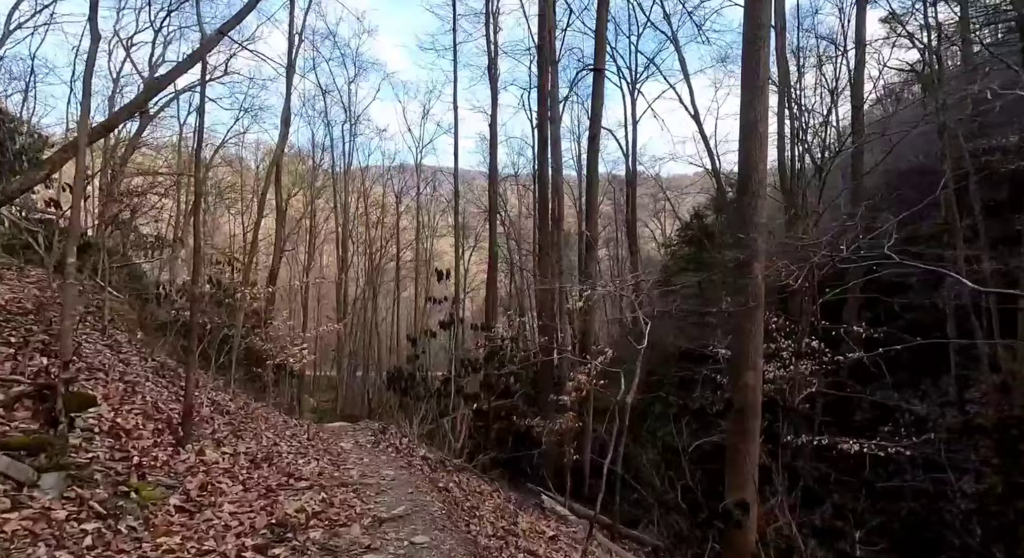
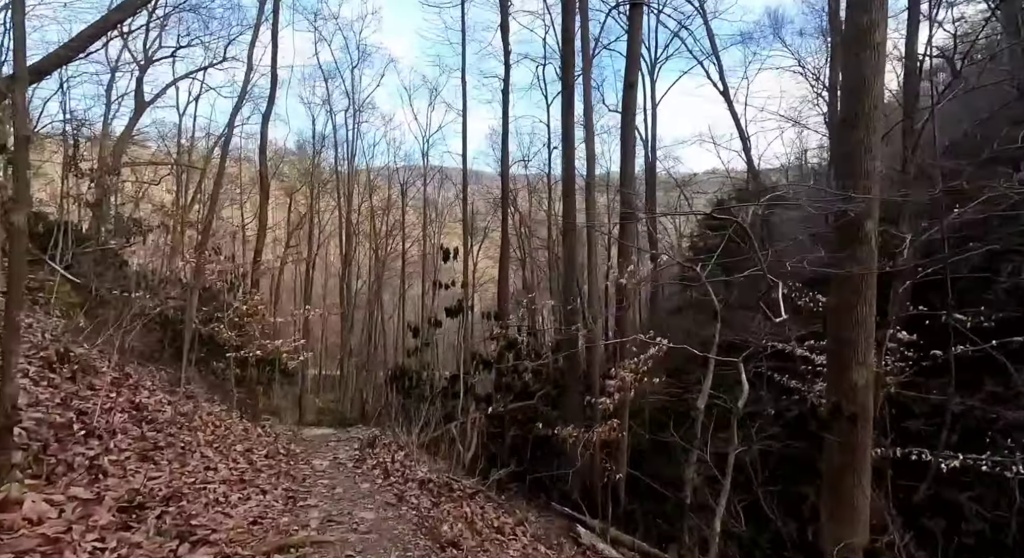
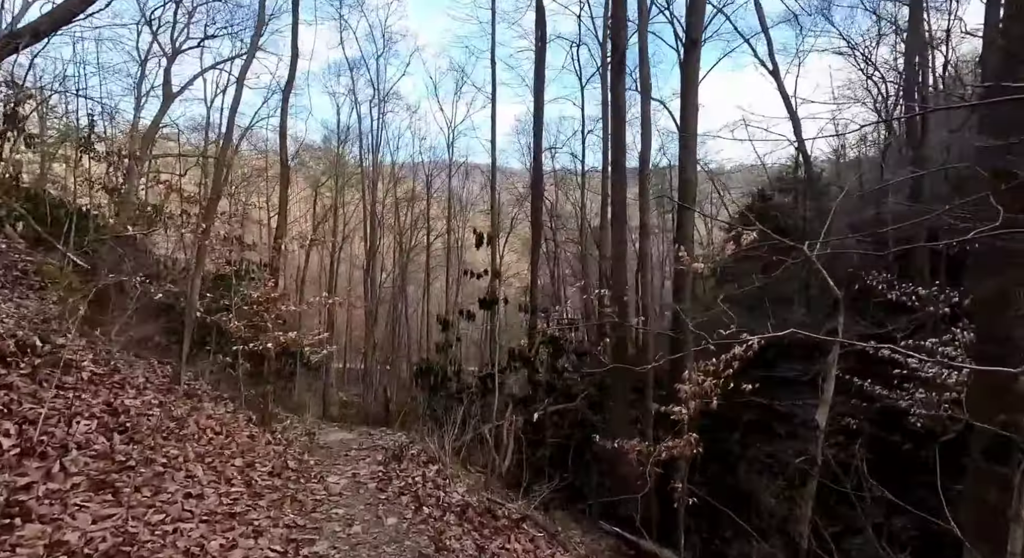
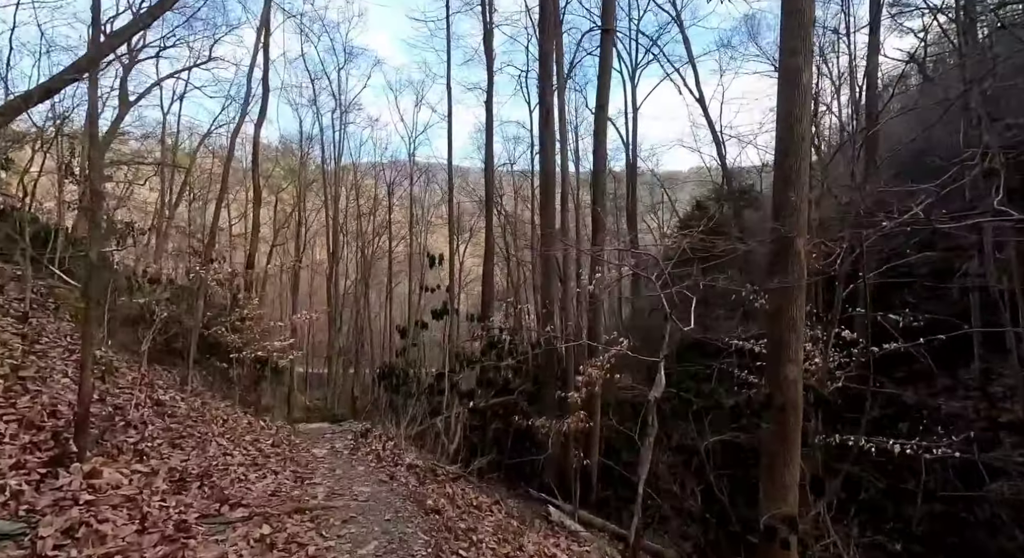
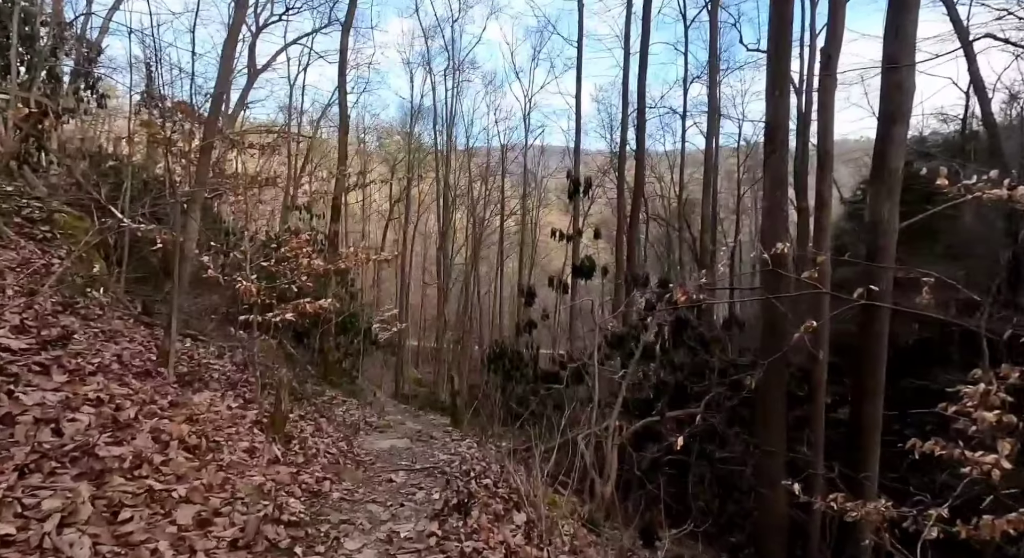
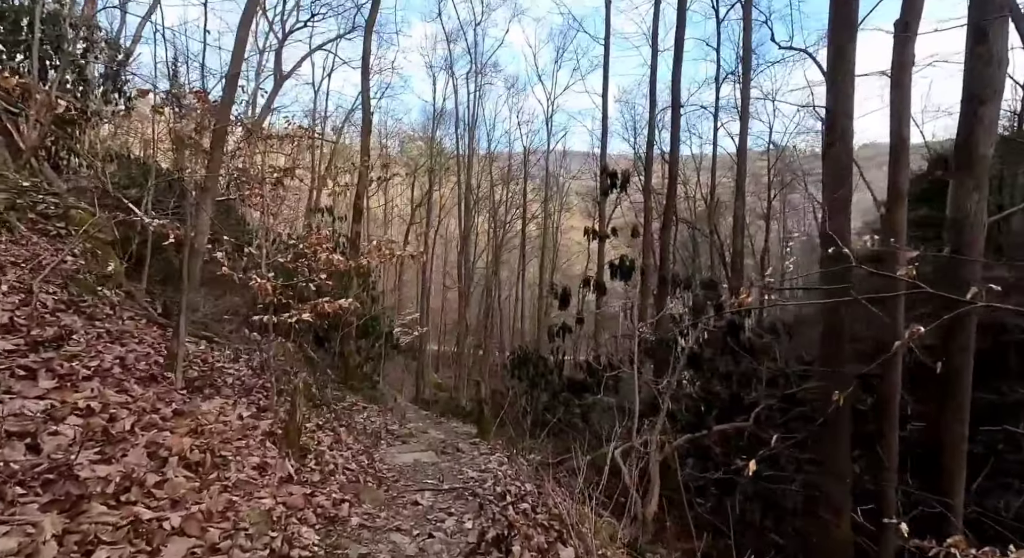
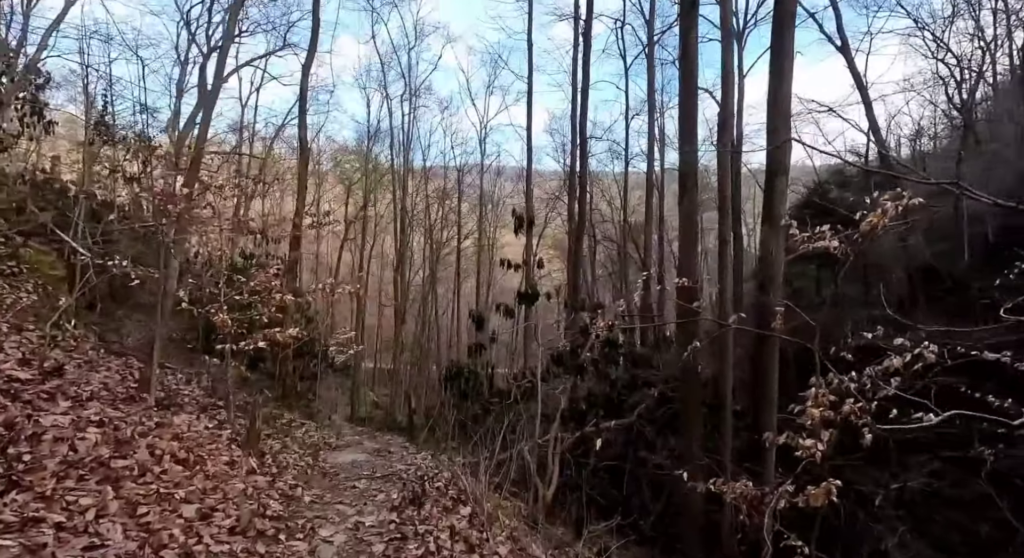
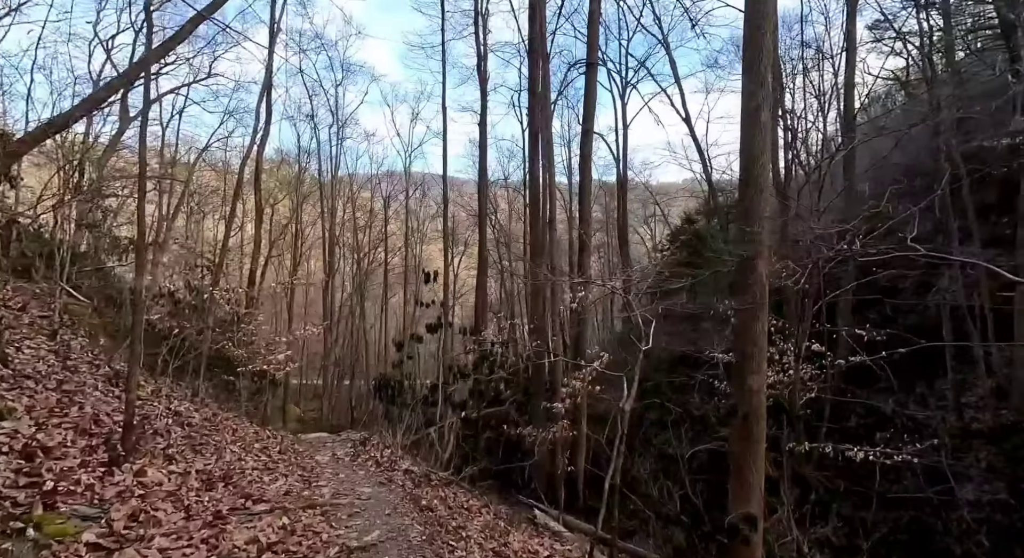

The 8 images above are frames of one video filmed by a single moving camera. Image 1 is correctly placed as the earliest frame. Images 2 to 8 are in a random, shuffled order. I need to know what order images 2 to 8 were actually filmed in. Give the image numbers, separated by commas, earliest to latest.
8, 4, 2, 3, 7, 5, 6
